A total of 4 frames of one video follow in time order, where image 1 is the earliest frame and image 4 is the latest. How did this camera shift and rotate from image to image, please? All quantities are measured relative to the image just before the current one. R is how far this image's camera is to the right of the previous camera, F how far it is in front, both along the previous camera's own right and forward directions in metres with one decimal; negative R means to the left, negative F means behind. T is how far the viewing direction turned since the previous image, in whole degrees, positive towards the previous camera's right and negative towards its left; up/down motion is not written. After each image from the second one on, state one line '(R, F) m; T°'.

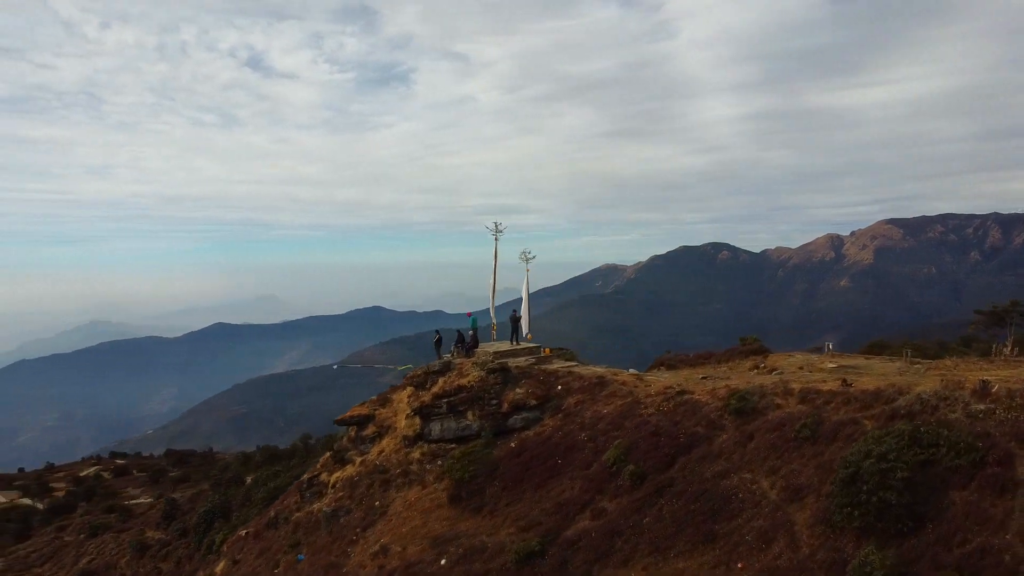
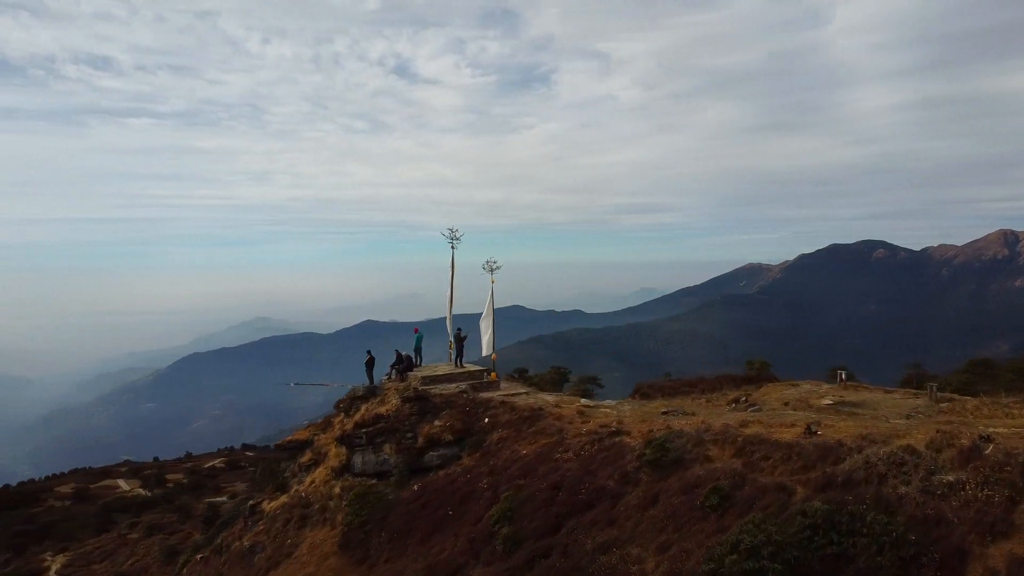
(+3.8, +2.5) m; -10°
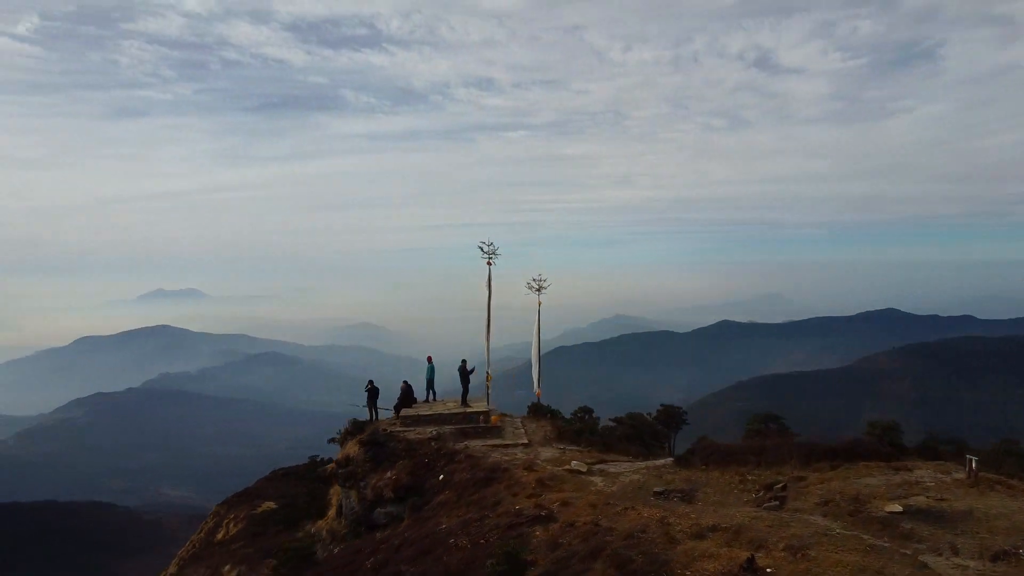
(+5.4, +4.0) m; -25°
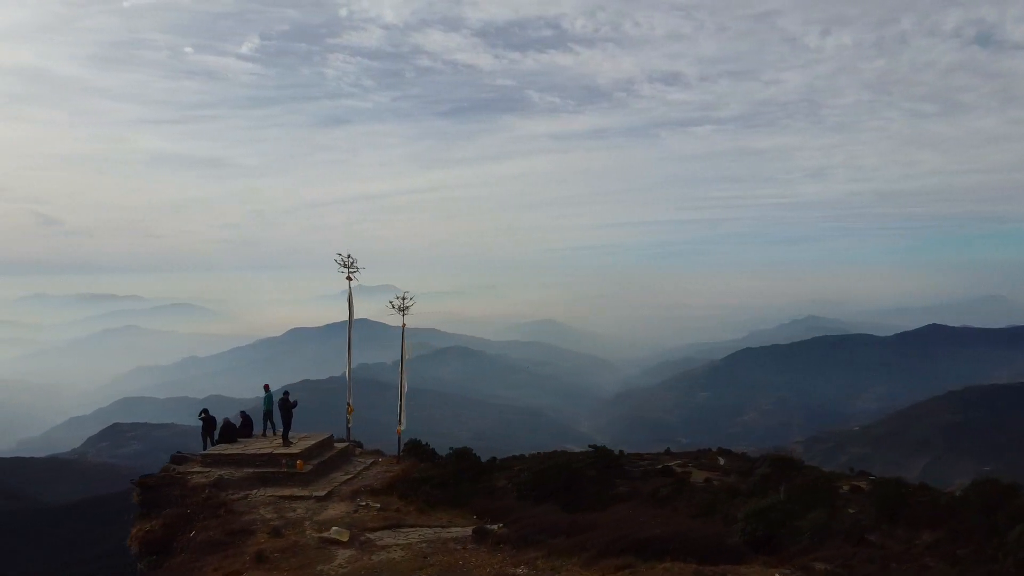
(+5.0, +2.9) m; -13°
